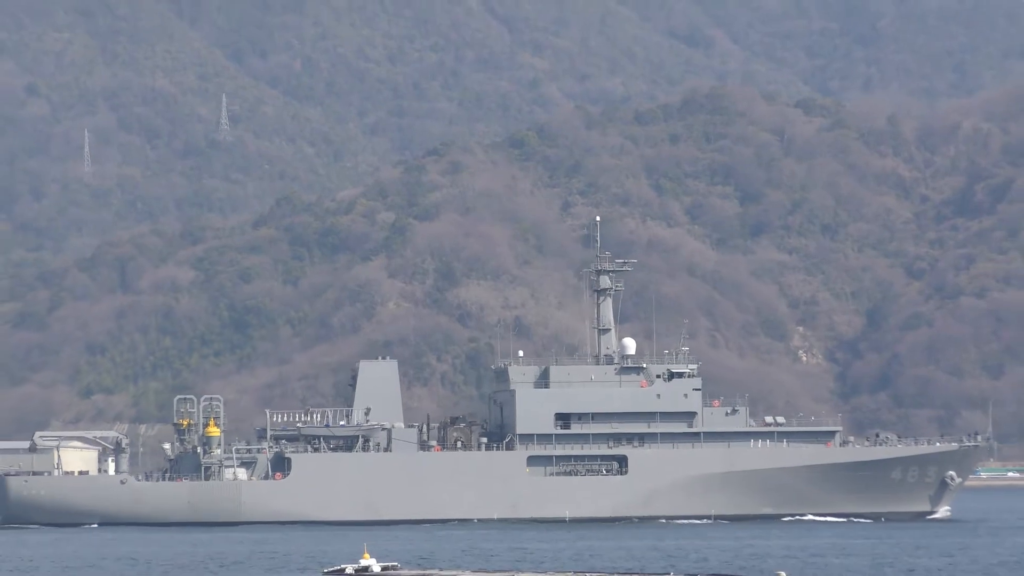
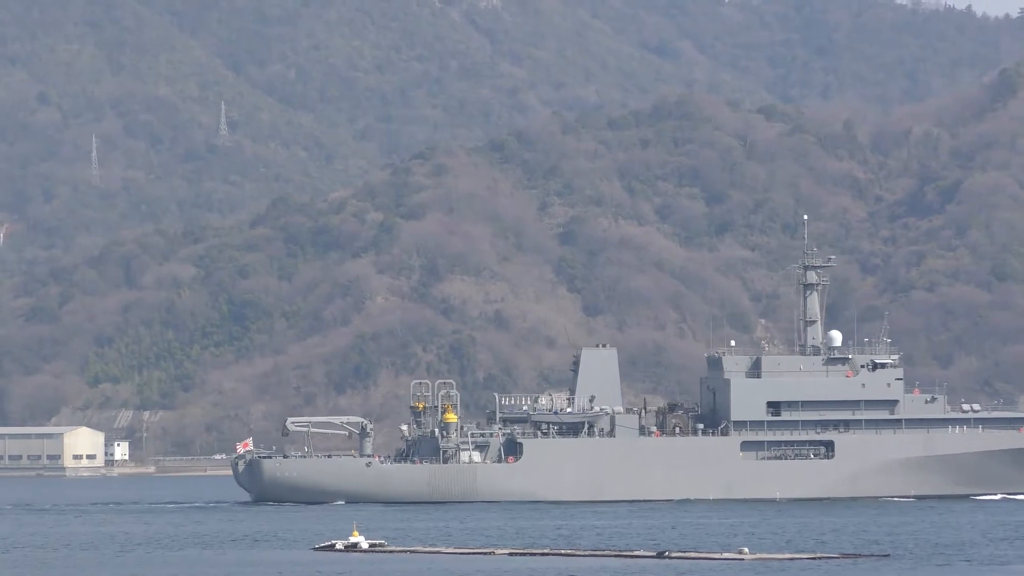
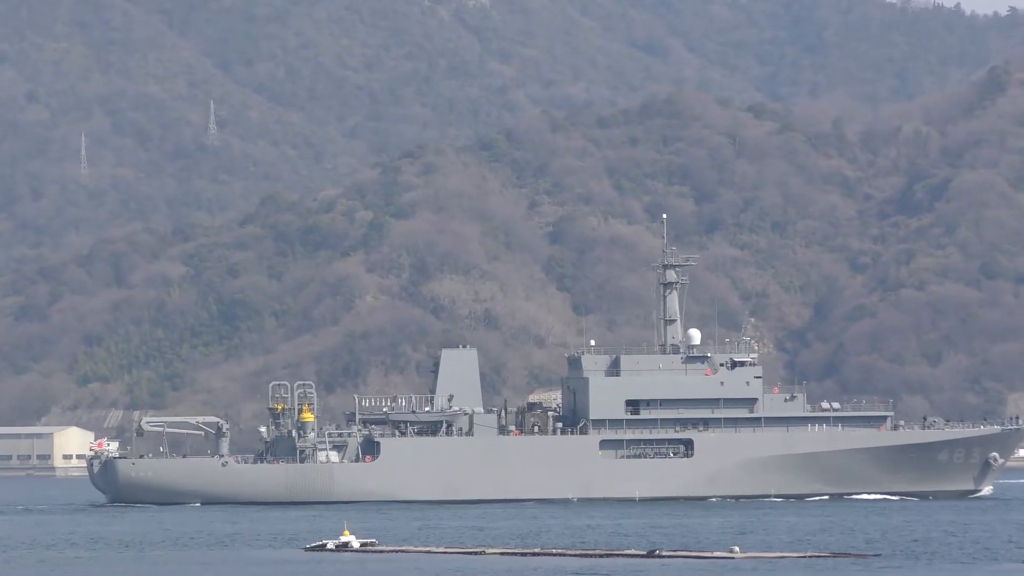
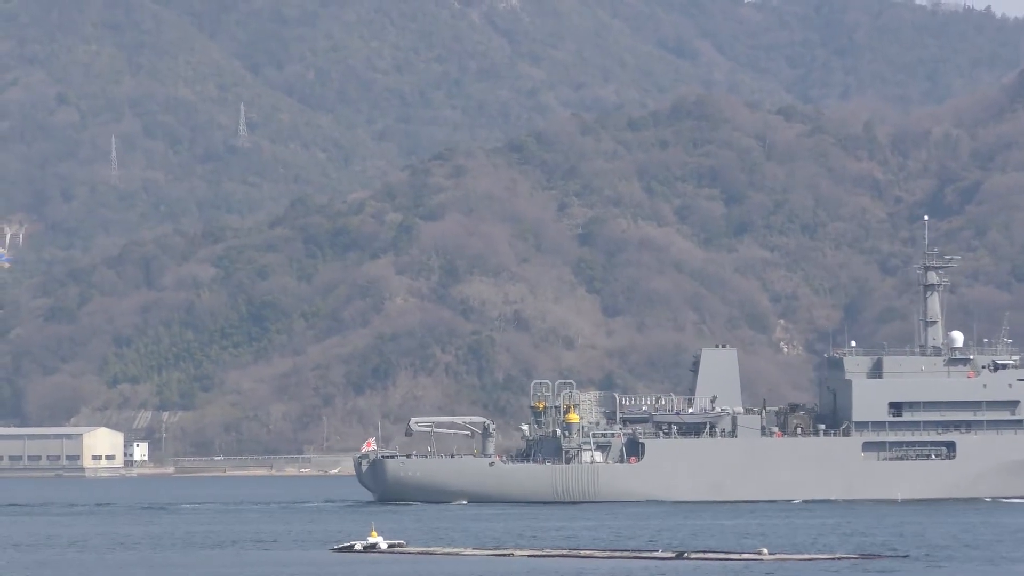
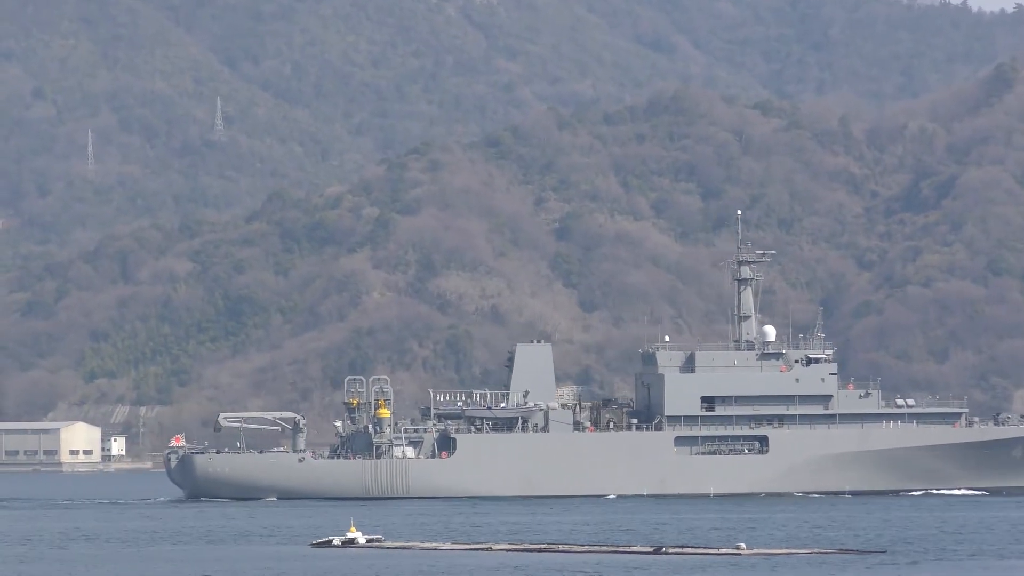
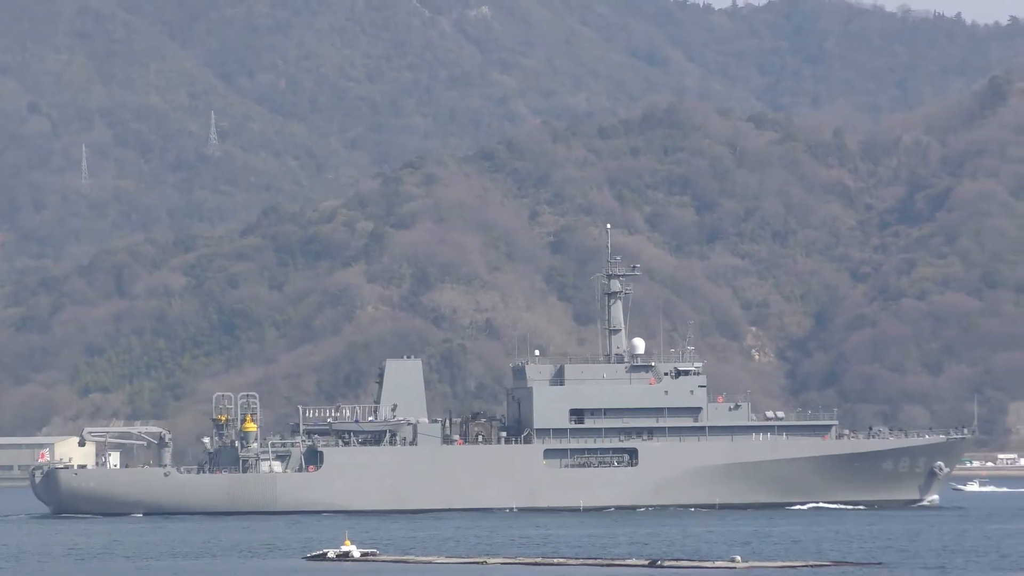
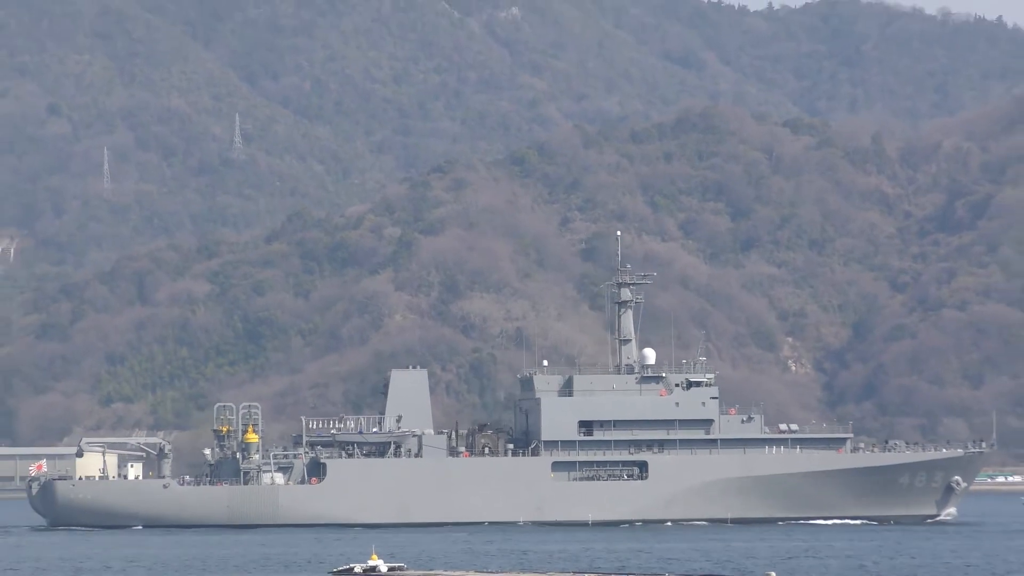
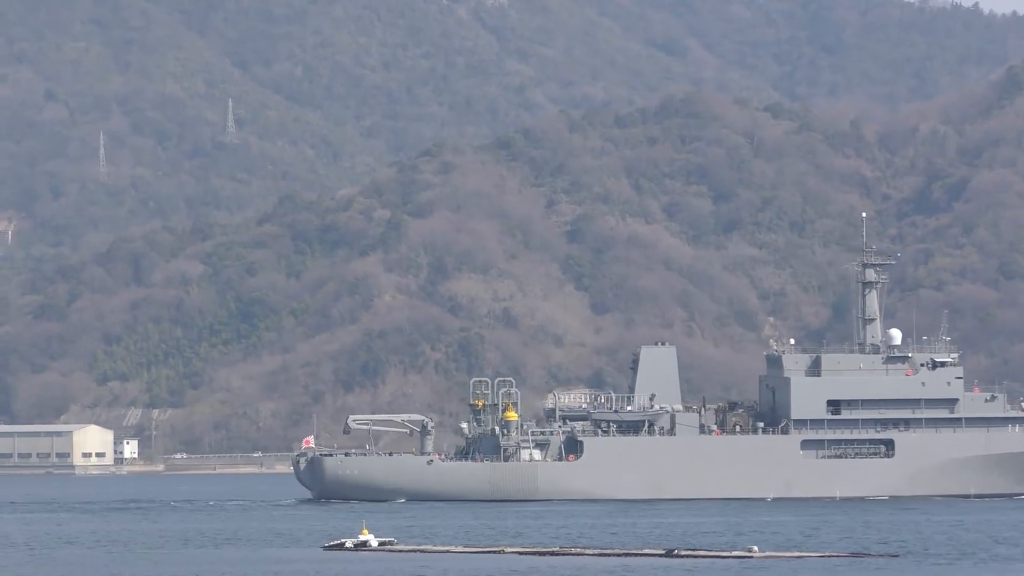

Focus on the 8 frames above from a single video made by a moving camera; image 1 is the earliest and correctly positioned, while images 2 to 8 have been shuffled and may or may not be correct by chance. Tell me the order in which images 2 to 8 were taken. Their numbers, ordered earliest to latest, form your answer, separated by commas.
7, 6, 3, 5, 2, 8, 4
